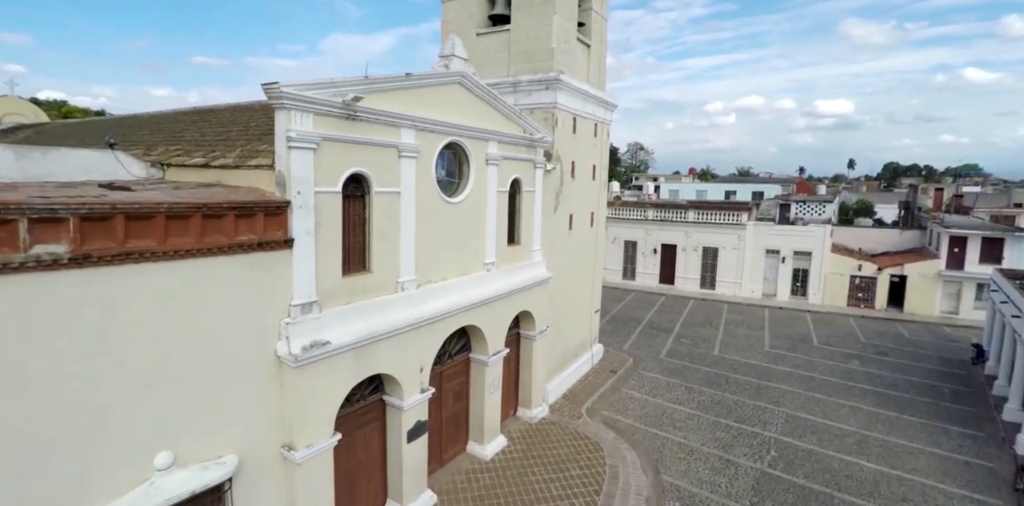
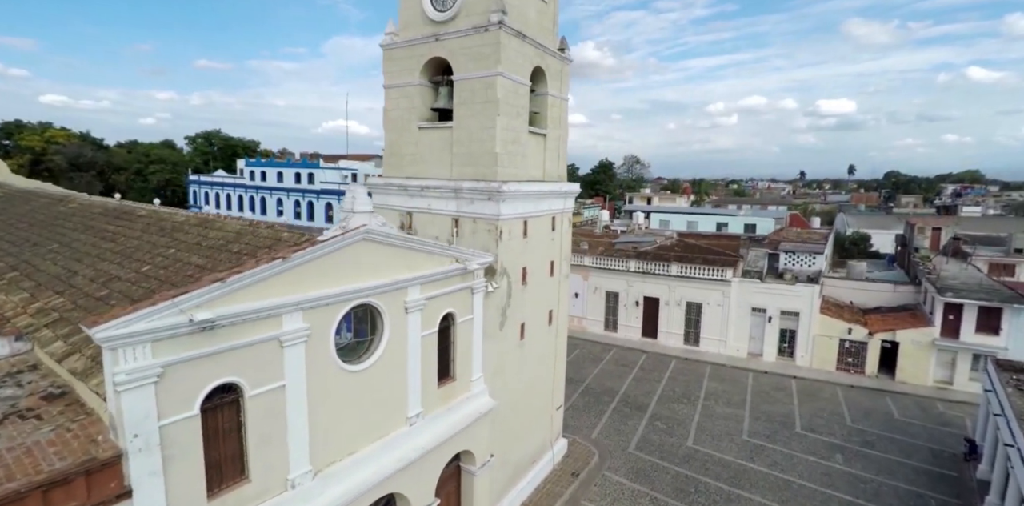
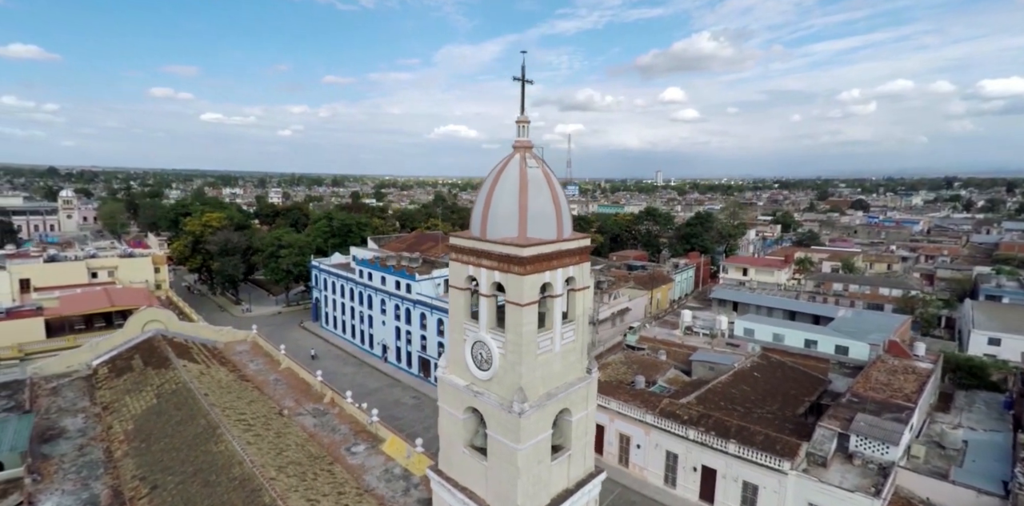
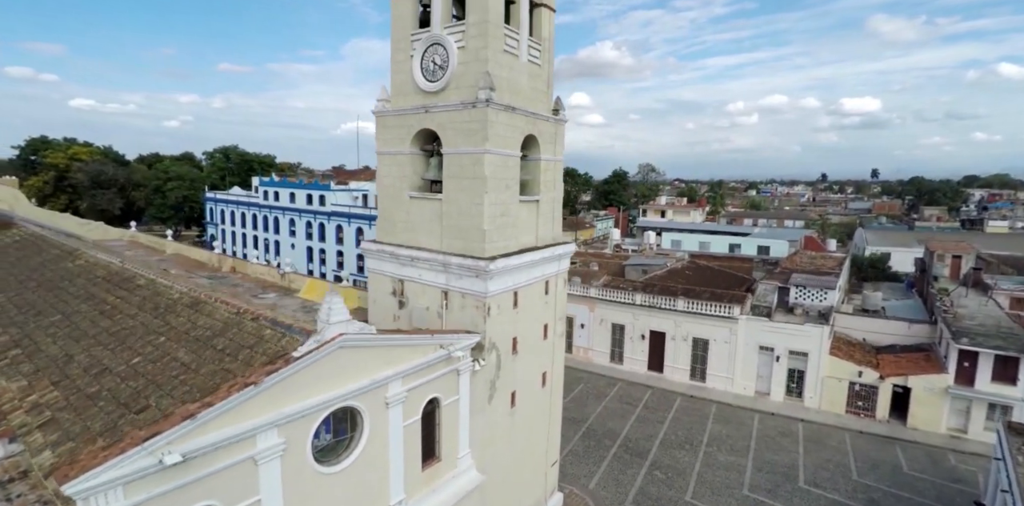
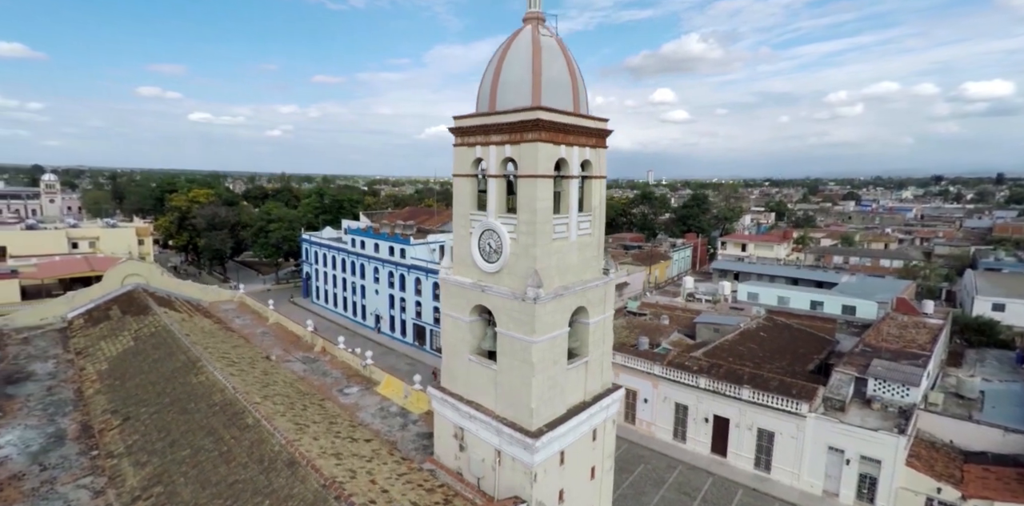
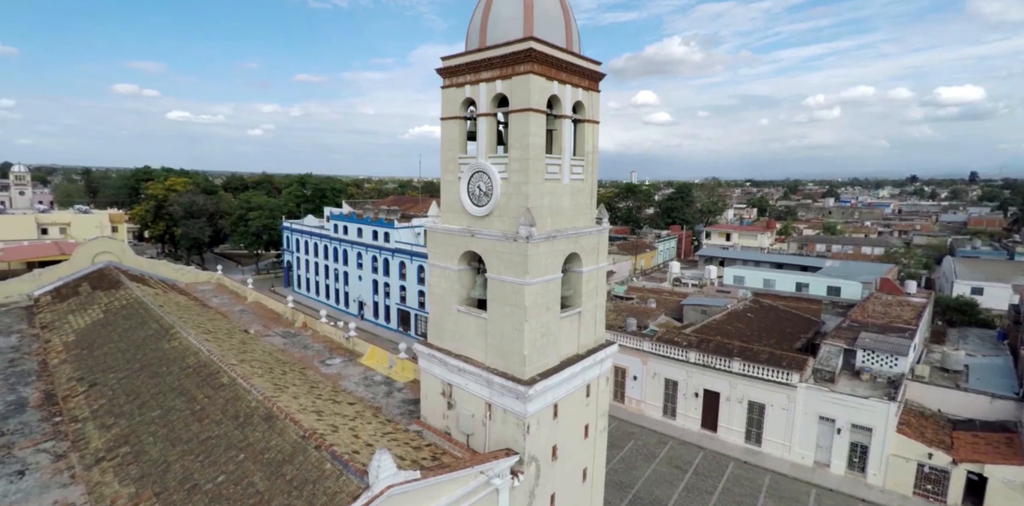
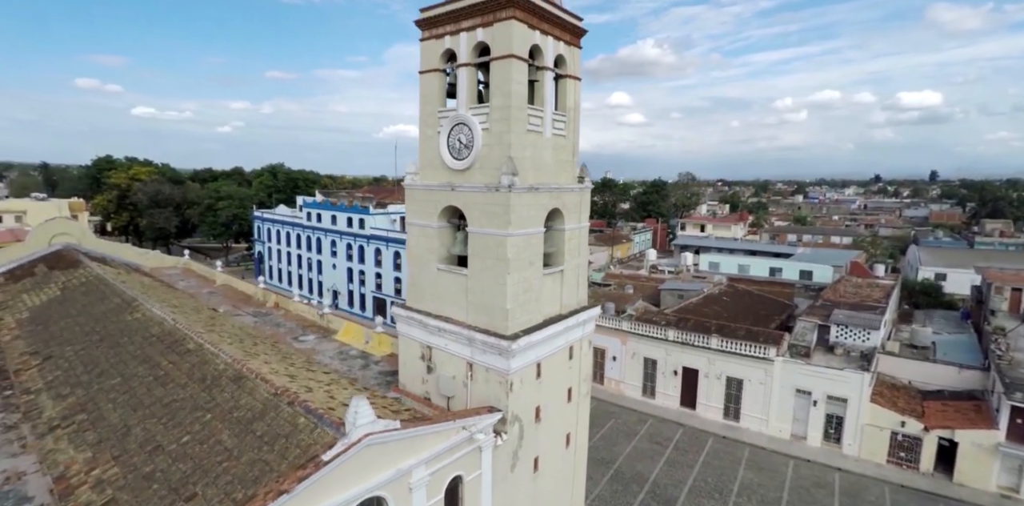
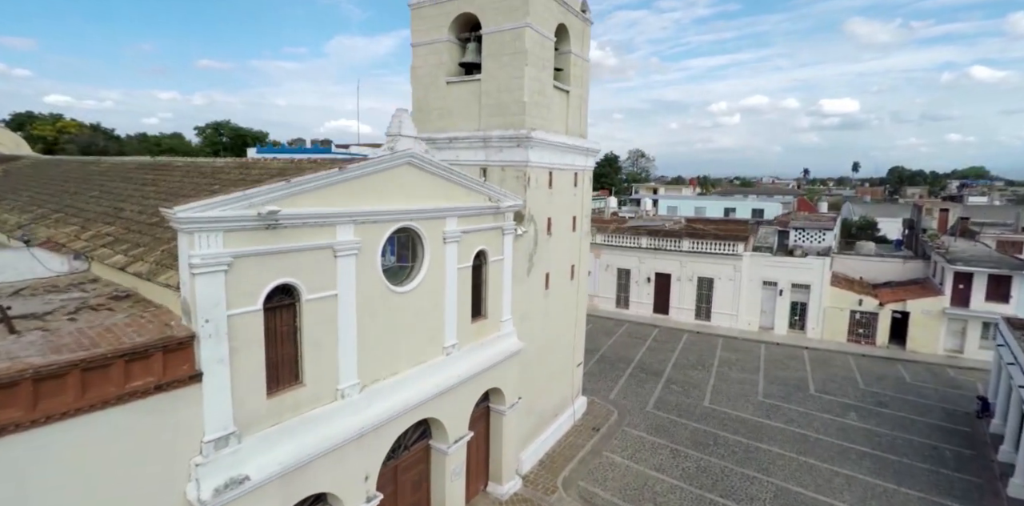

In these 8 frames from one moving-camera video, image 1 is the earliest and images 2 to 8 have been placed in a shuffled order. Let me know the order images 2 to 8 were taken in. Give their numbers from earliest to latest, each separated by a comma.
8, 2, 4, 7, 6, 5, 3
